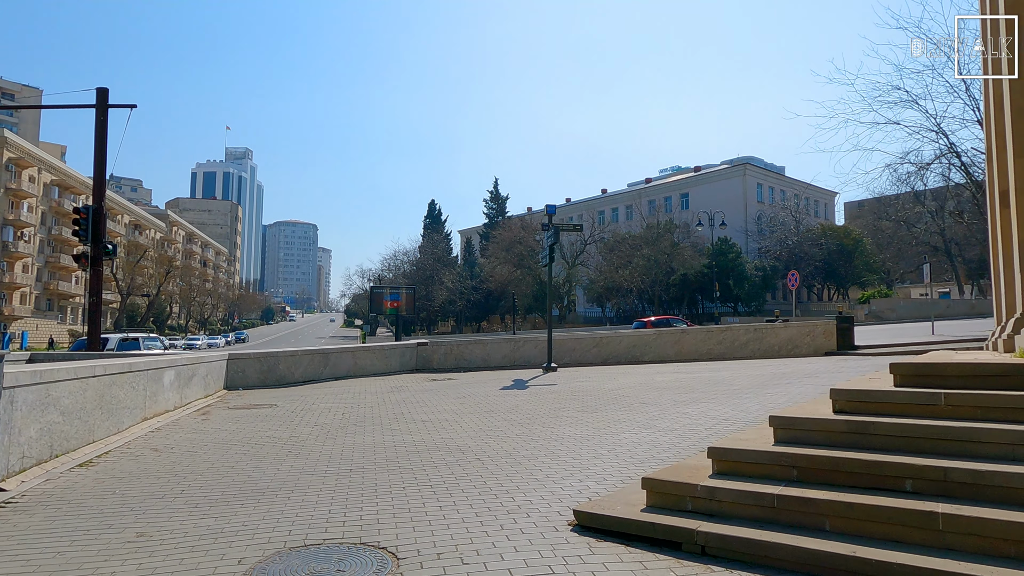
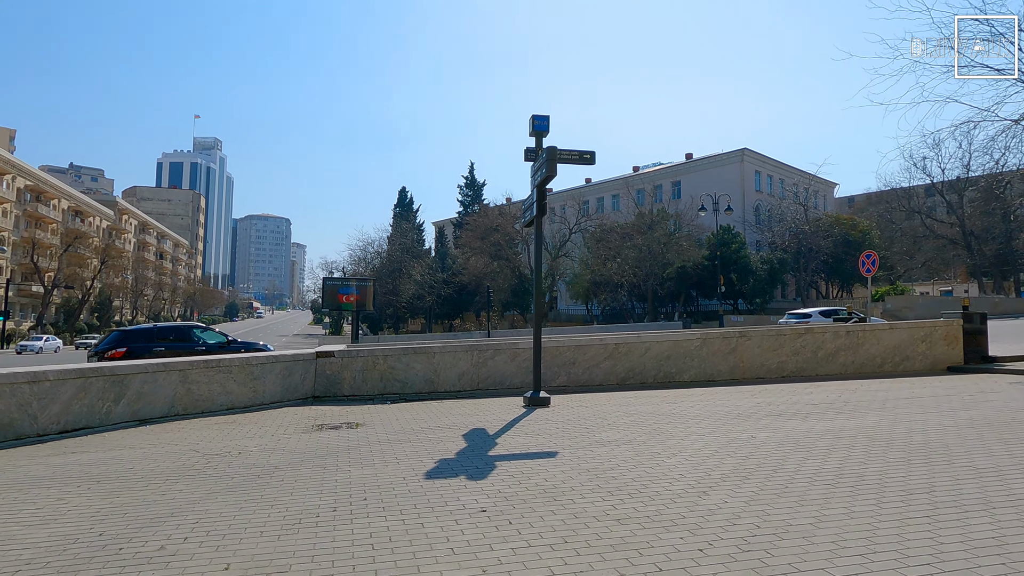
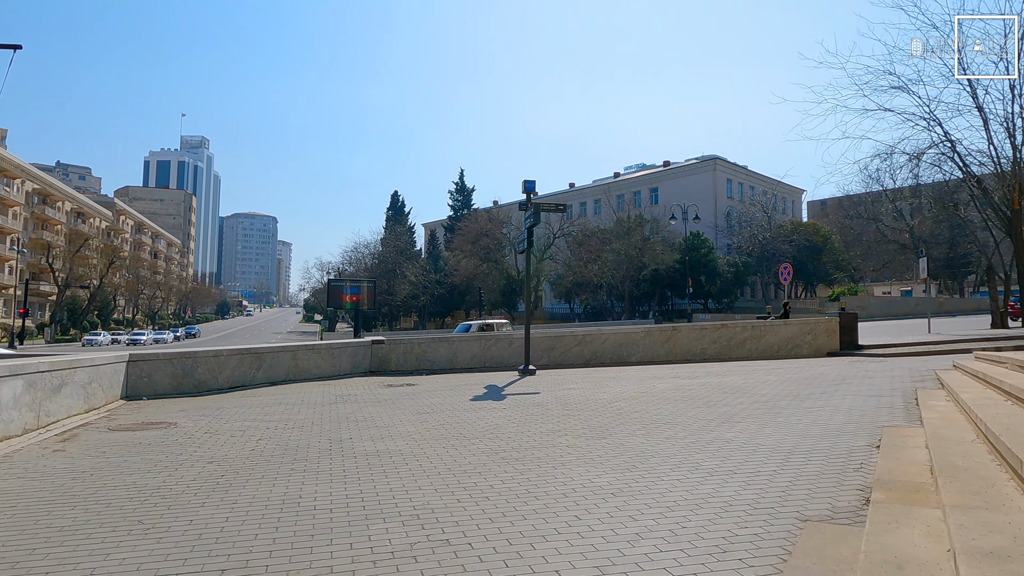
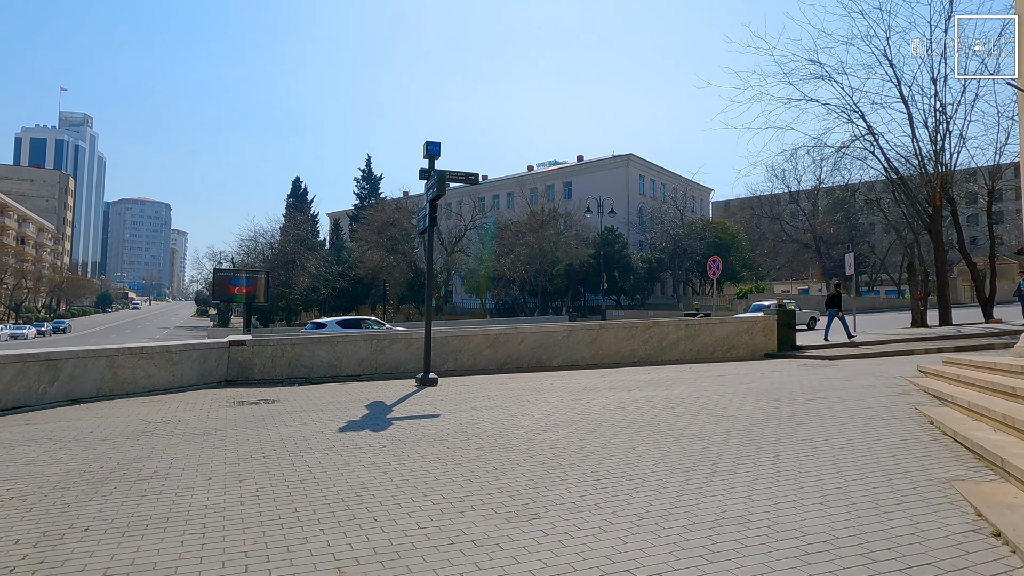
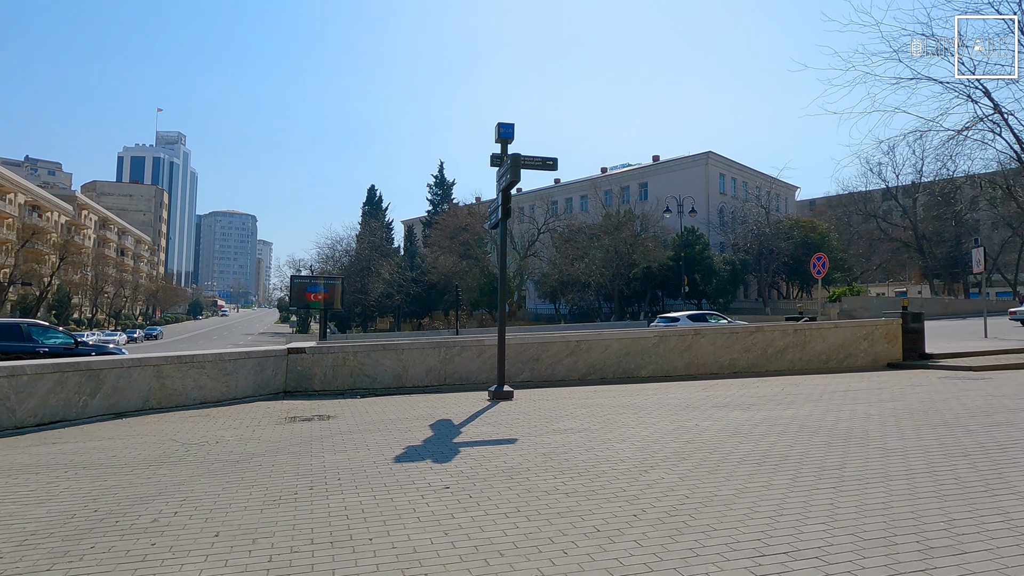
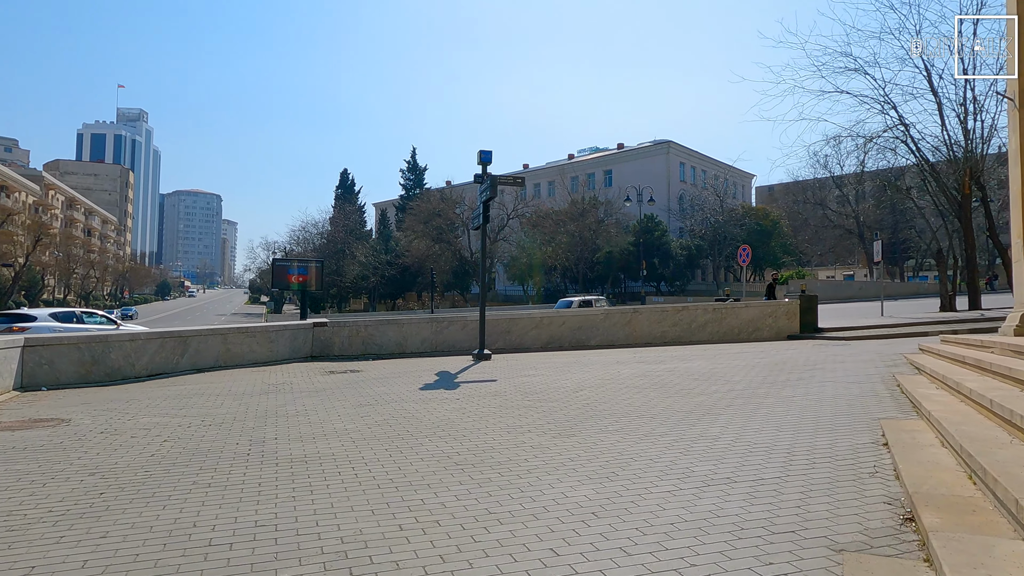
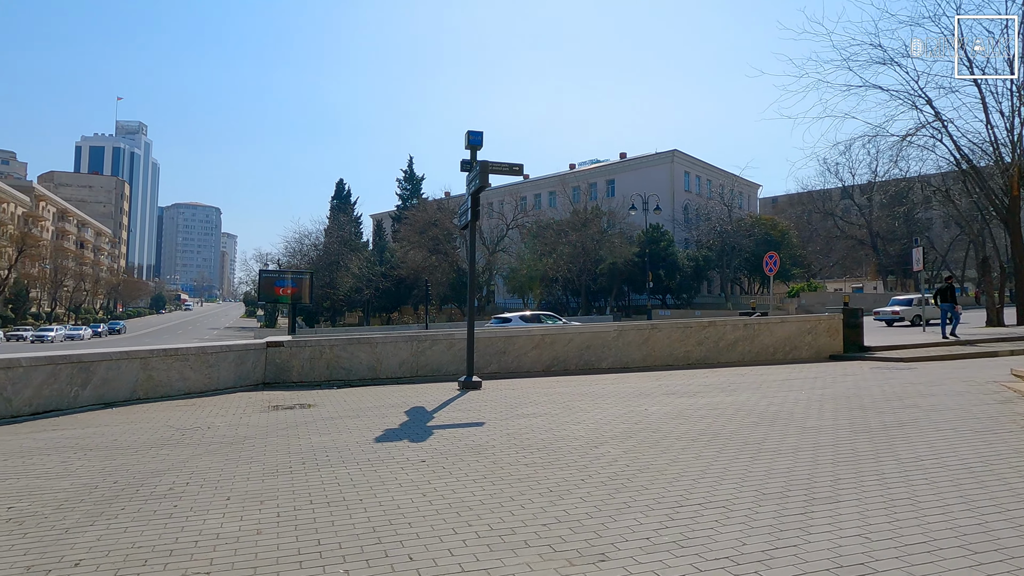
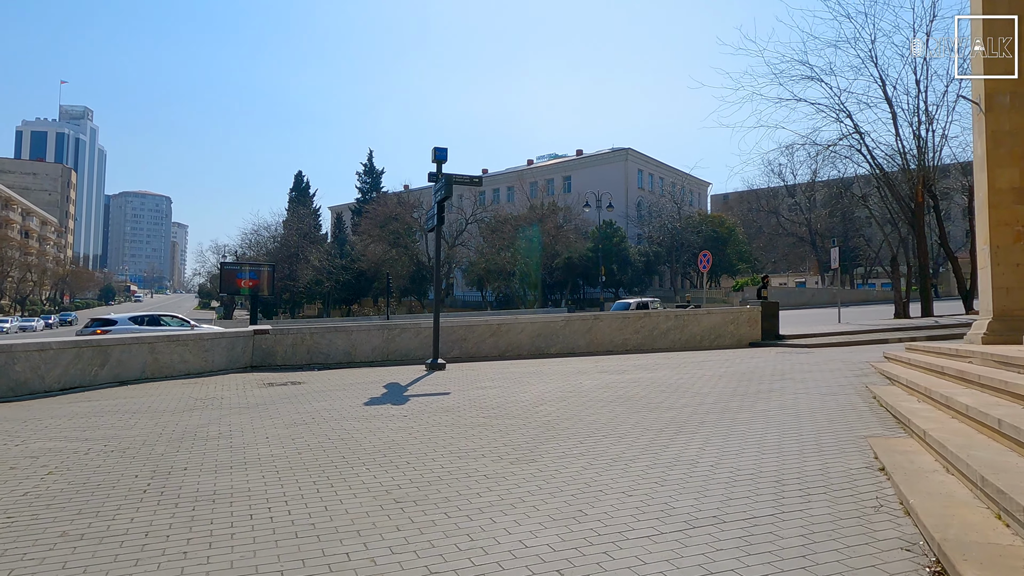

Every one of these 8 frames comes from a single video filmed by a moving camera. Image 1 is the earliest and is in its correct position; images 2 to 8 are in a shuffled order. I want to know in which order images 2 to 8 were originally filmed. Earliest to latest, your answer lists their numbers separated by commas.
3, 6, 8, 4, 7, 5, 2
